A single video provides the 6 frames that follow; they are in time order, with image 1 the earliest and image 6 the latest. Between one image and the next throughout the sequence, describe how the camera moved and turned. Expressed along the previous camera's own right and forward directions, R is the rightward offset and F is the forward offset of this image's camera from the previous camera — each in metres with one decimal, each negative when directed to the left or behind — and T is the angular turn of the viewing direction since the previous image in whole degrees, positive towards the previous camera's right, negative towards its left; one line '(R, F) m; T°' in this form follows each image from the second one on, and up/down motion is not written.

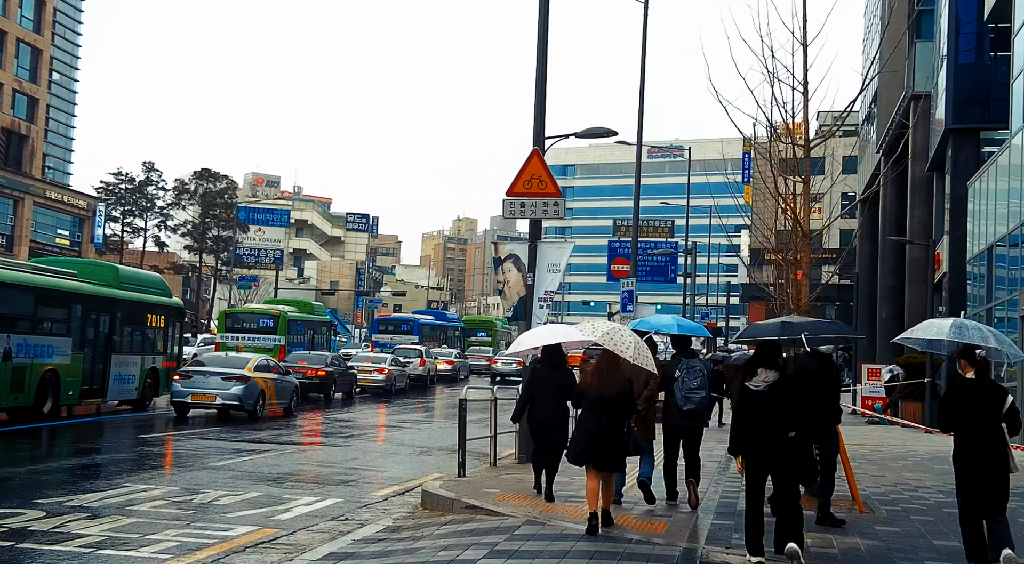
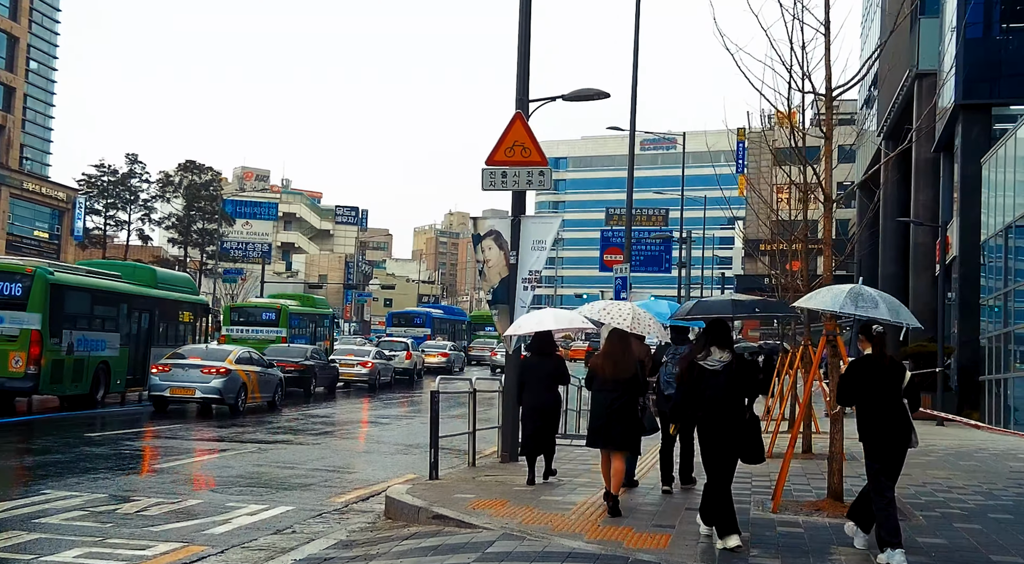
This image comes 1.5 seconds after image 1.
(+0.1, +1.5) m; 0°
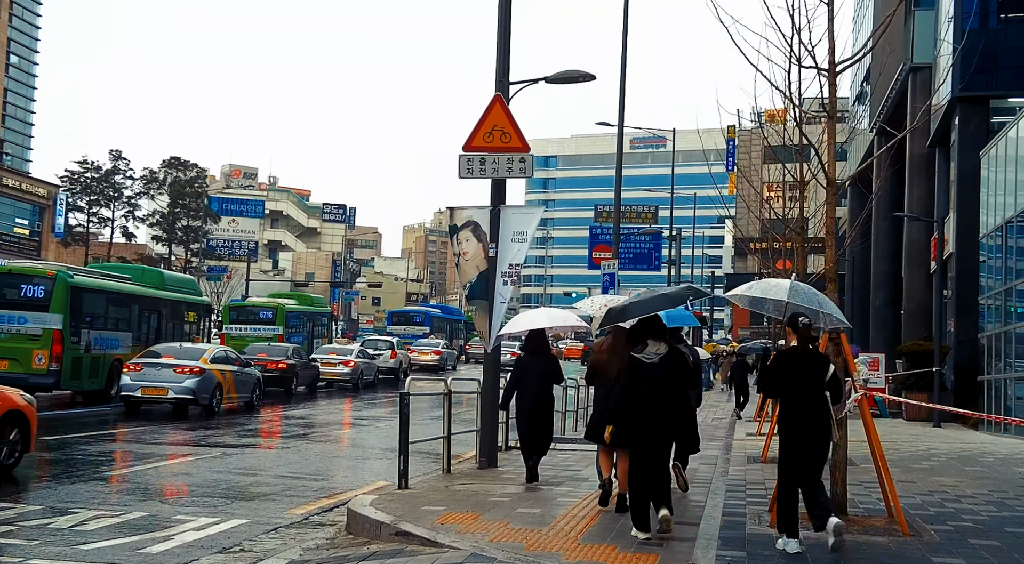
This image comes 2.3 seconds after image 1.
(+0.1, +0.8) m; +1°
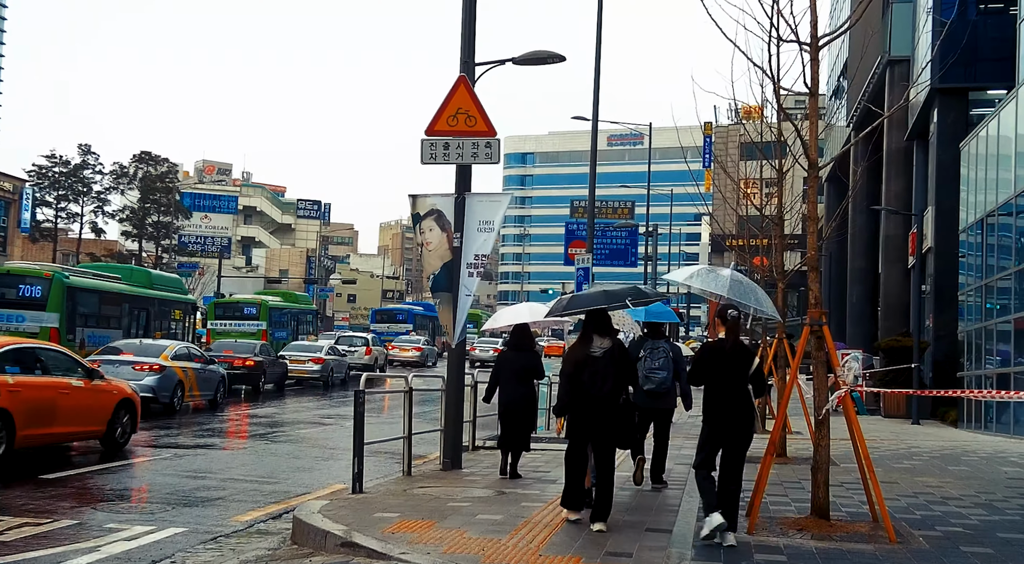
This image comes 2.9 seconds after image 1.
(+0.1, +0.6) m; +1°
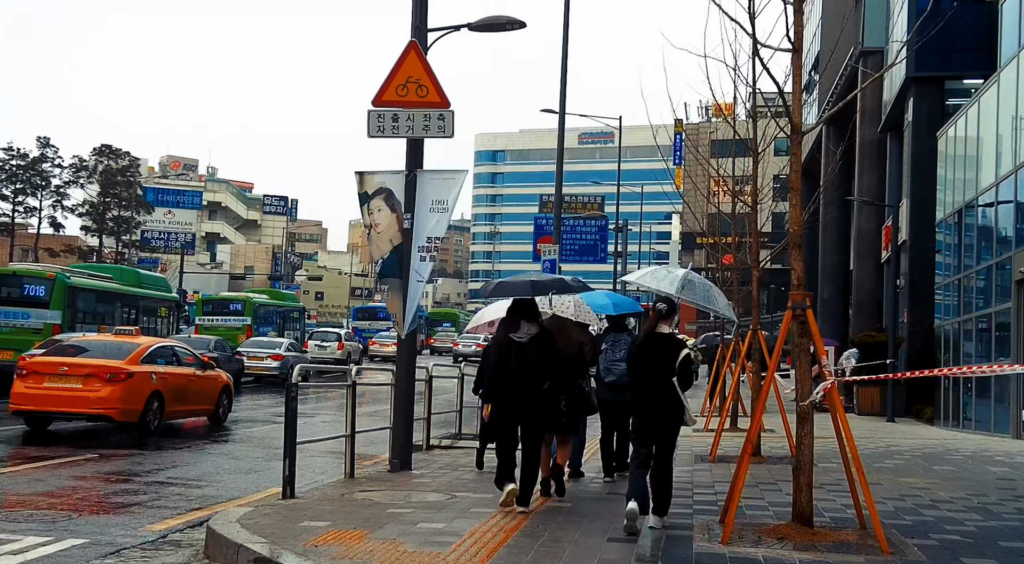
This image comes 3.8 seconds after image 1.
(+0.2, +0.9) m; +2°
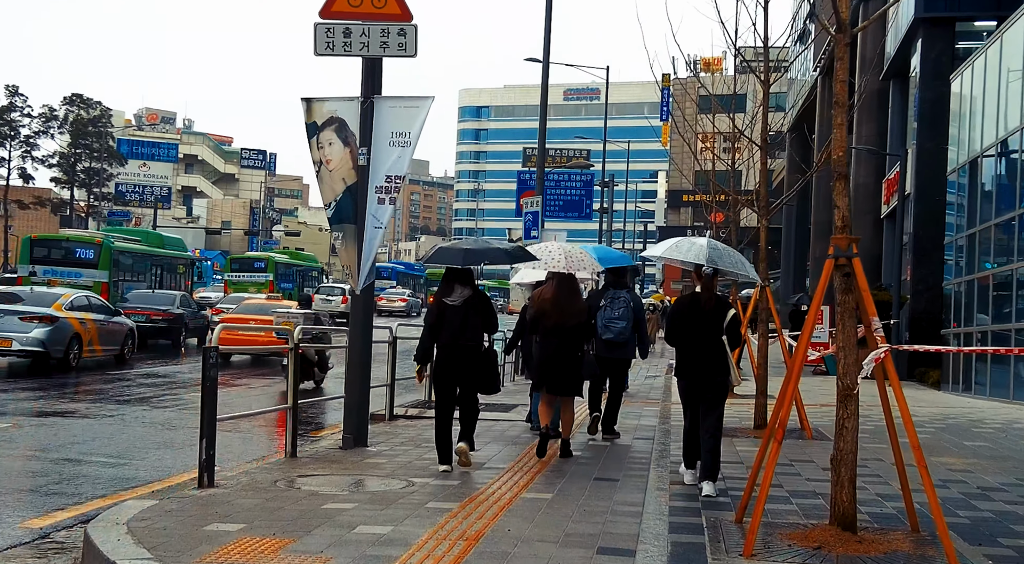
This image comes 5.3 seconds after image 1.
(+0.1, +1.6) m; +1°
